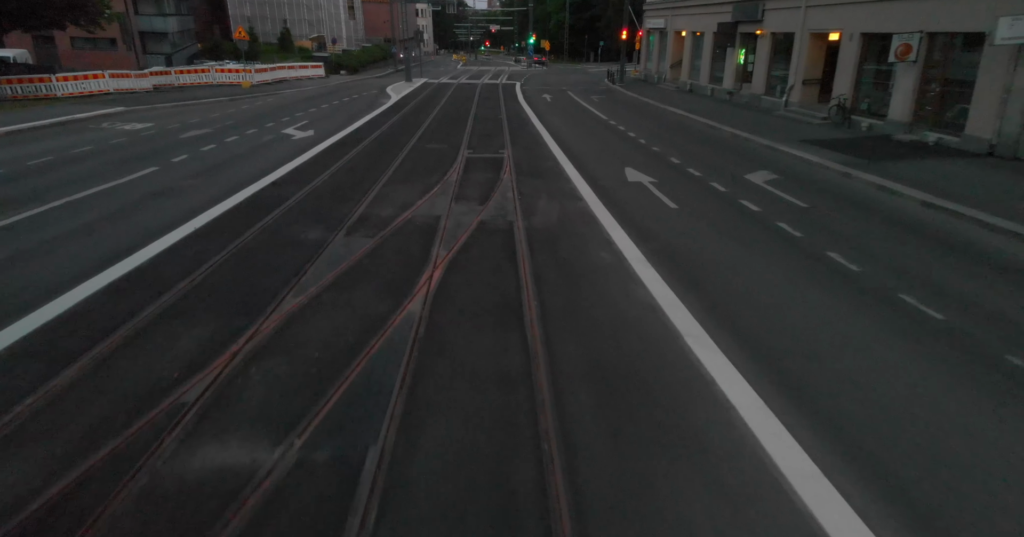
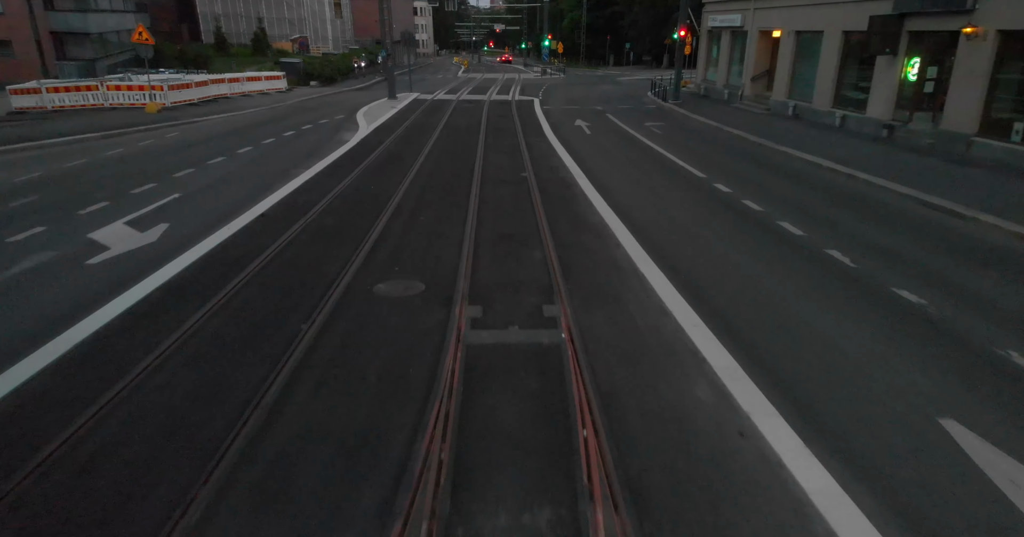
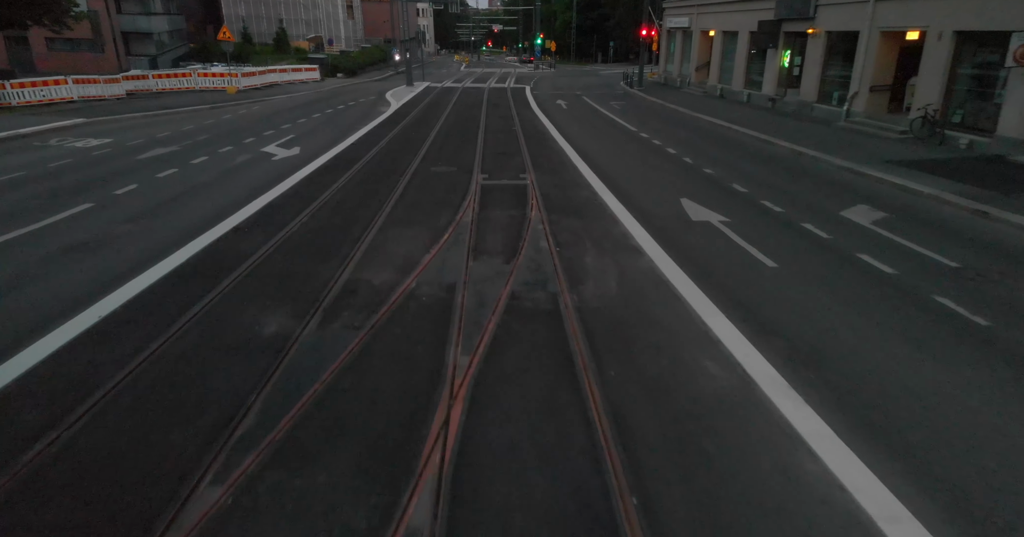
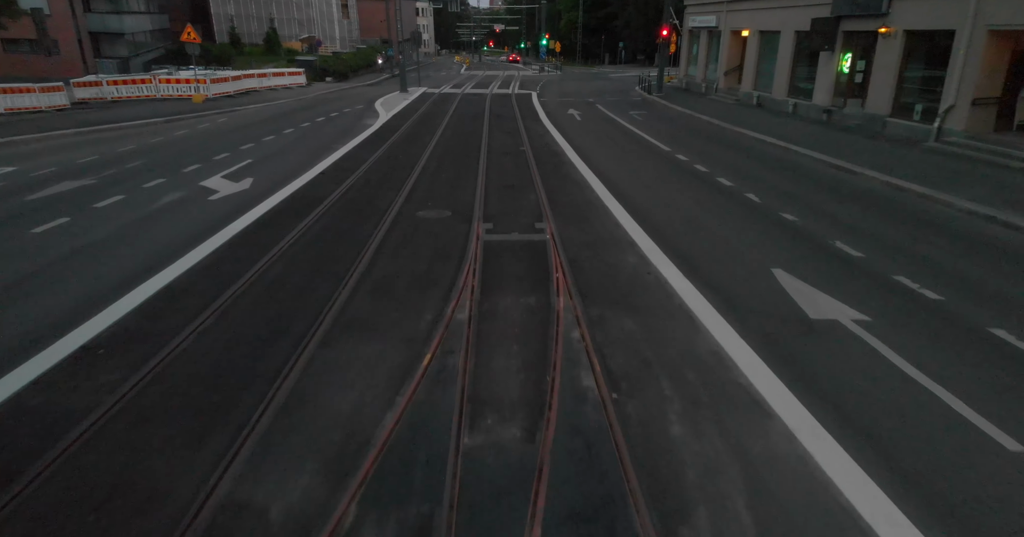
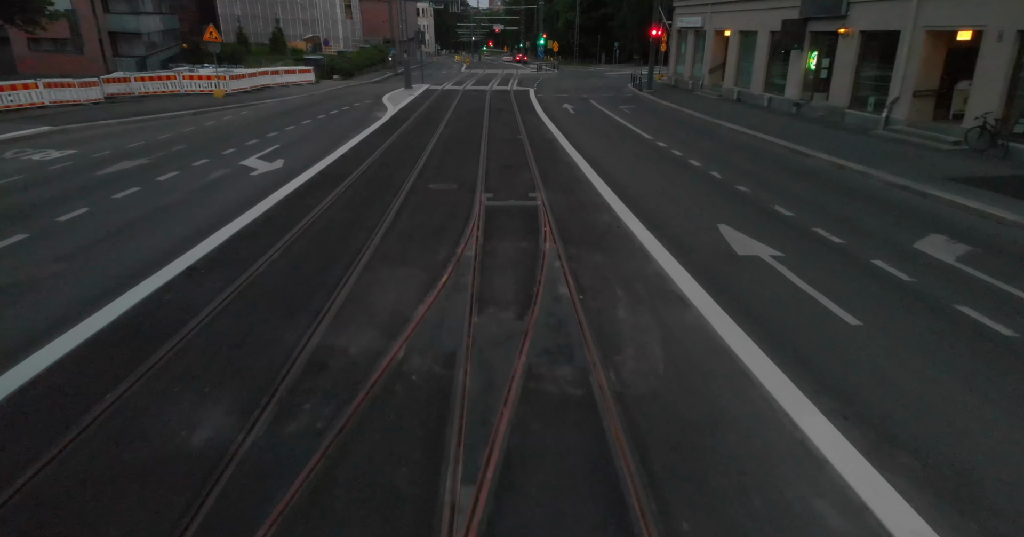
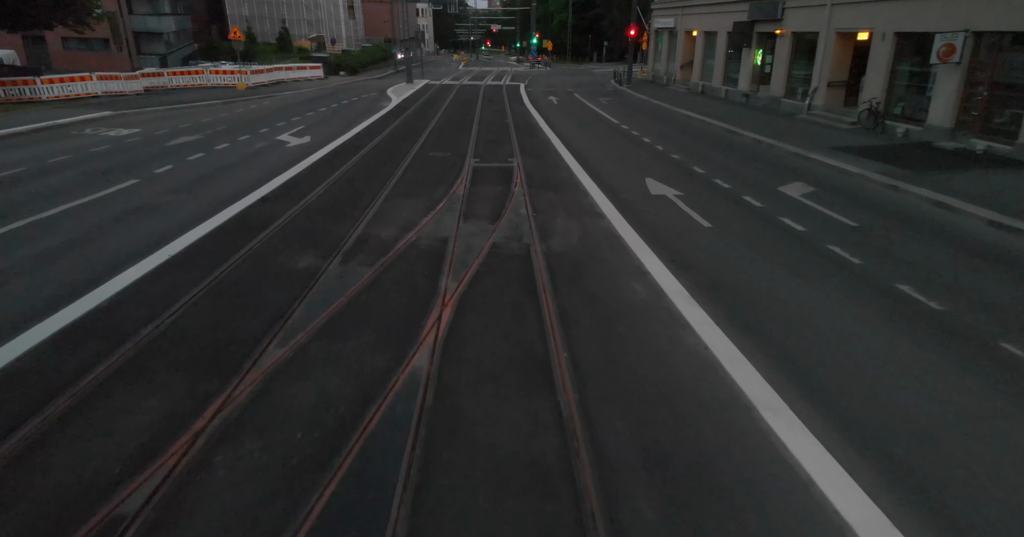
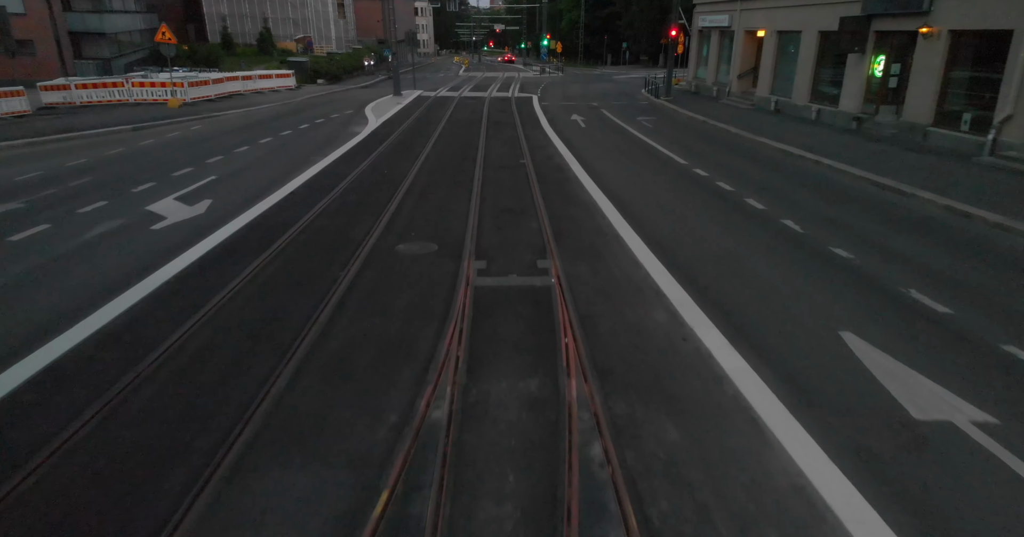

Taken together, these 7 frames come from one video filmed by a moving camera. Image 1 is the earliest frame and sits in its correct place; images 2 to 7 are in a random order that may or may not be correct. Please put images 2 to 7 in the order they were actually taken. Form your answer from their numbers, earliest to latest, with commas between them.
6, 3, 5, 4, 7, 2
